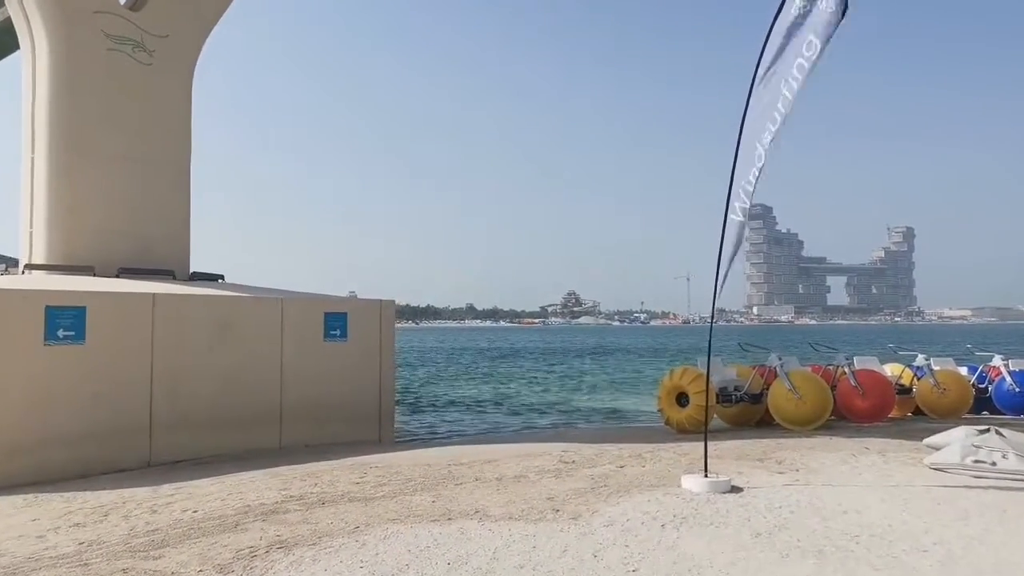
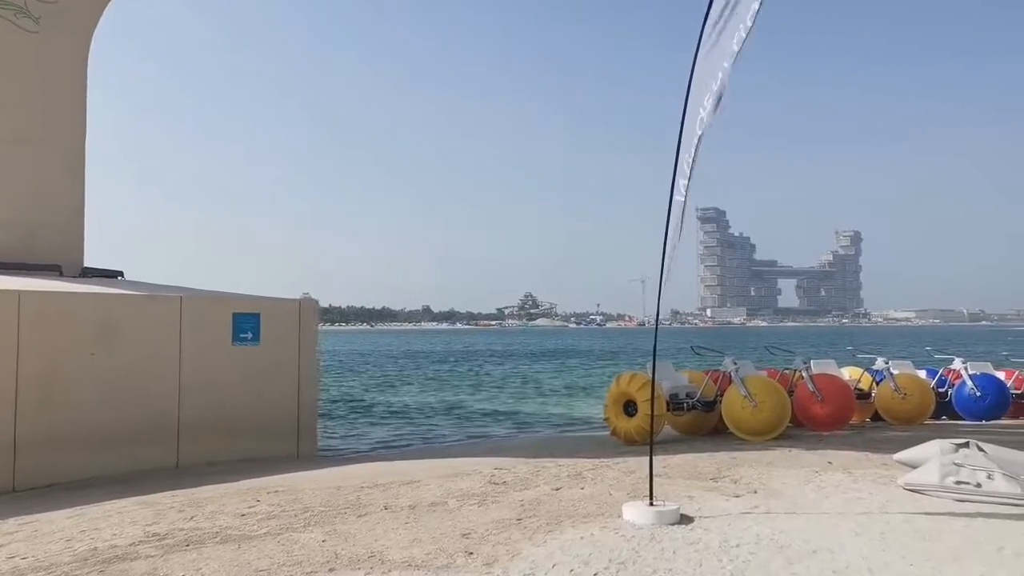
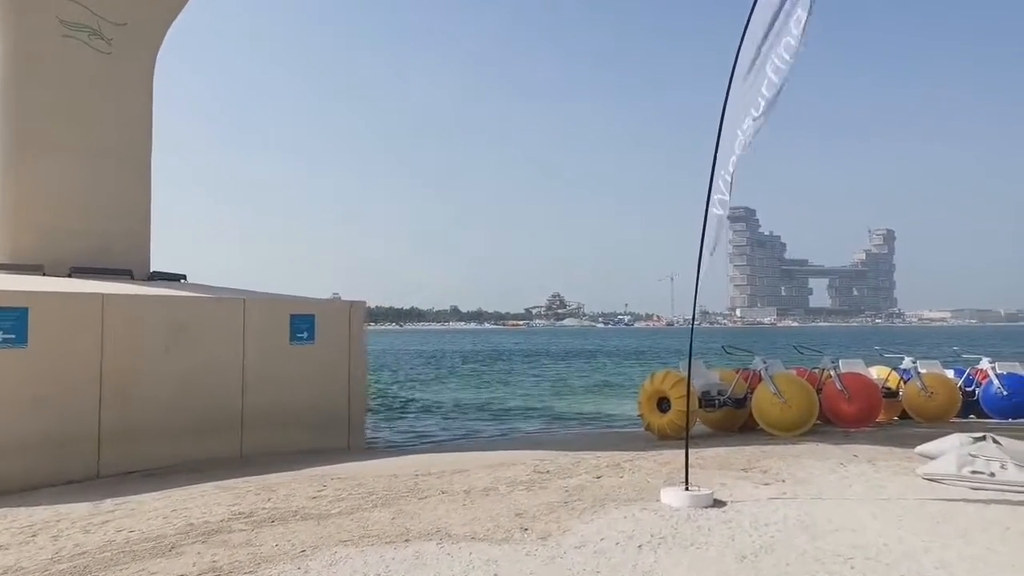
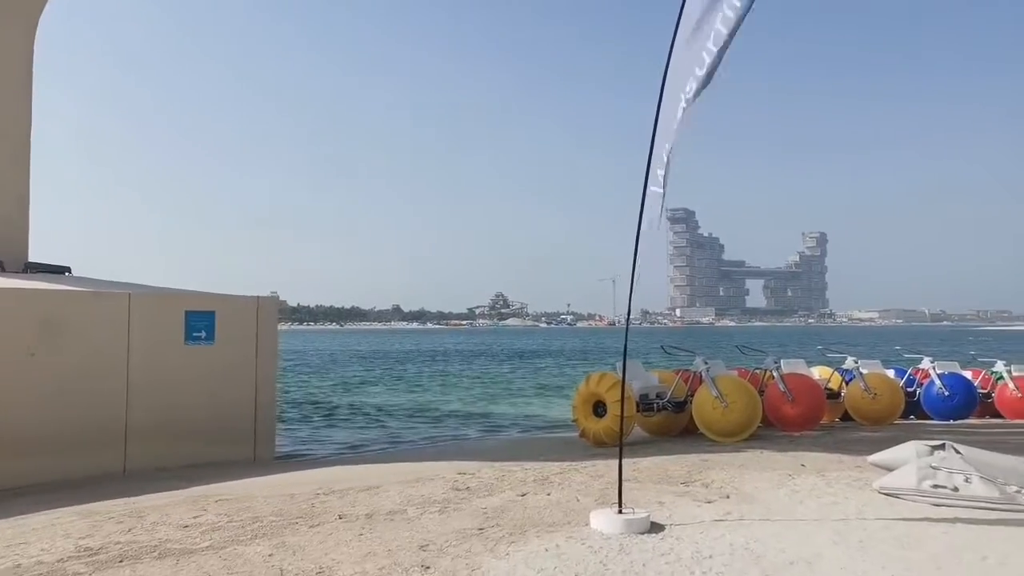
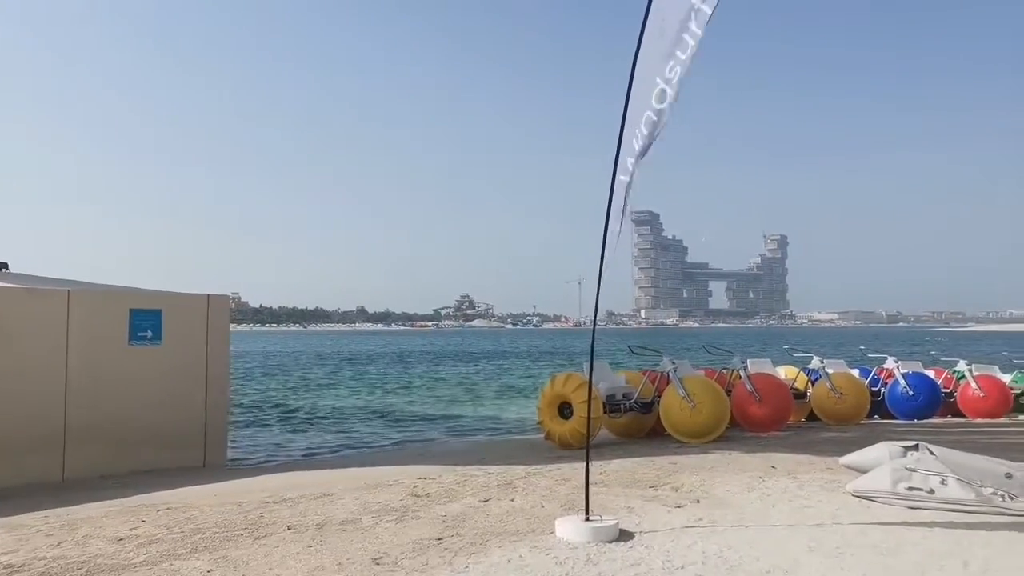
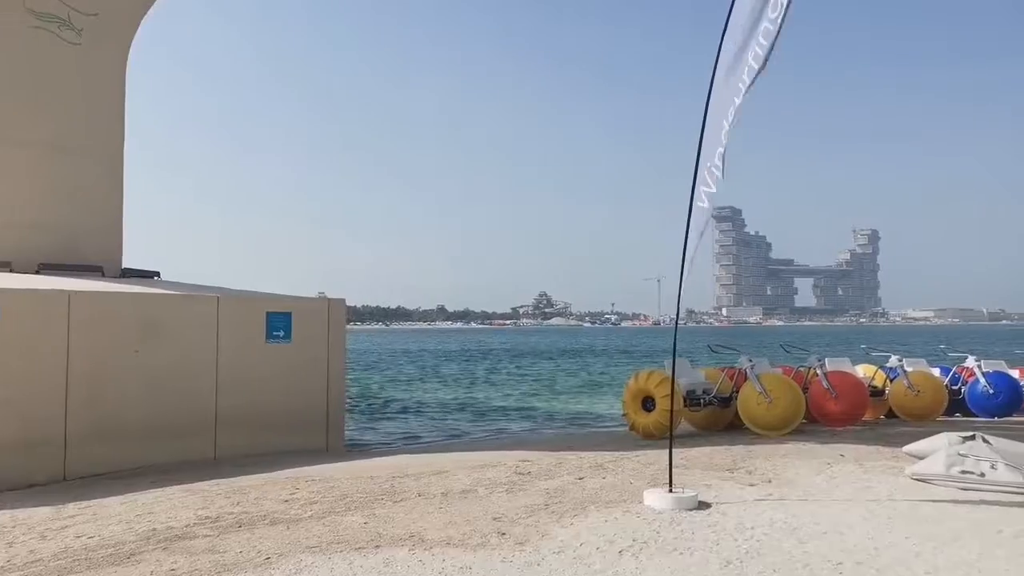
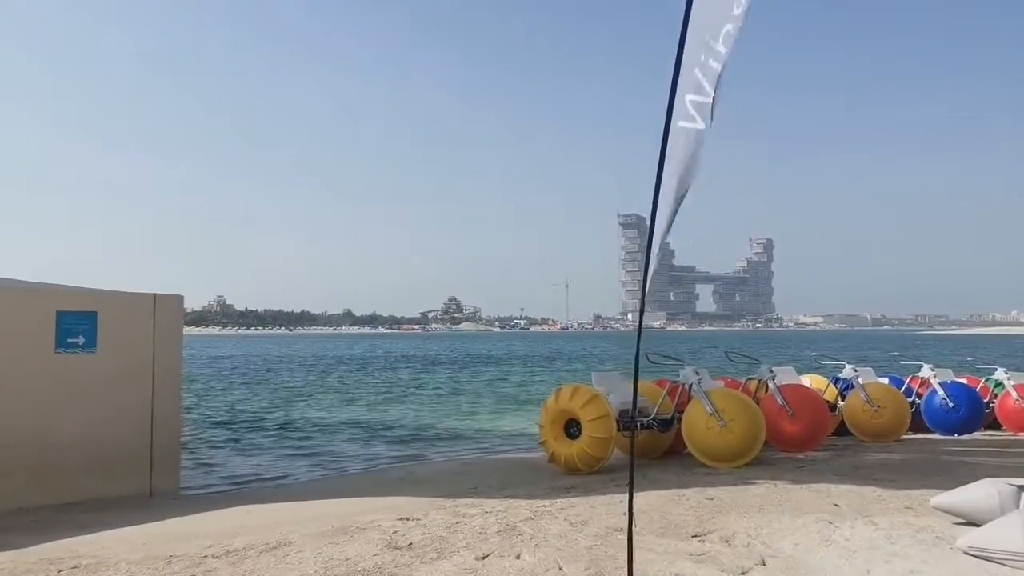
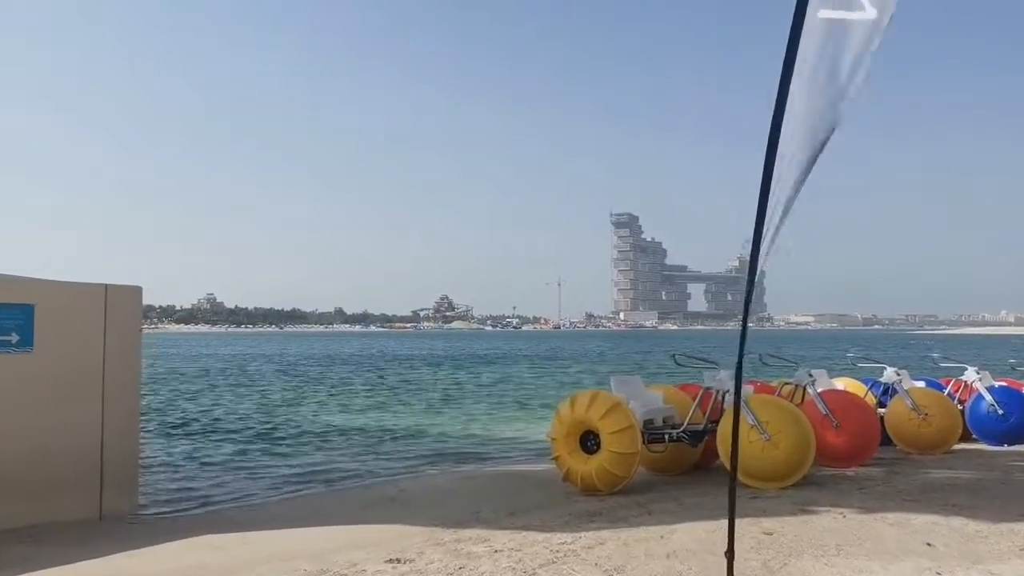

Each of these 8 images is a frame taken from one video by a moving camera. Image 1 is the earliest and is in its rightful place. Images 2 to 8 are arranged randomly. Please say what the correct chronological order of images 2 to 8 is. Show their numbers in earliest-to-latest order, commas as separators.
3, 6, 2, 4, 5, 7, 8
